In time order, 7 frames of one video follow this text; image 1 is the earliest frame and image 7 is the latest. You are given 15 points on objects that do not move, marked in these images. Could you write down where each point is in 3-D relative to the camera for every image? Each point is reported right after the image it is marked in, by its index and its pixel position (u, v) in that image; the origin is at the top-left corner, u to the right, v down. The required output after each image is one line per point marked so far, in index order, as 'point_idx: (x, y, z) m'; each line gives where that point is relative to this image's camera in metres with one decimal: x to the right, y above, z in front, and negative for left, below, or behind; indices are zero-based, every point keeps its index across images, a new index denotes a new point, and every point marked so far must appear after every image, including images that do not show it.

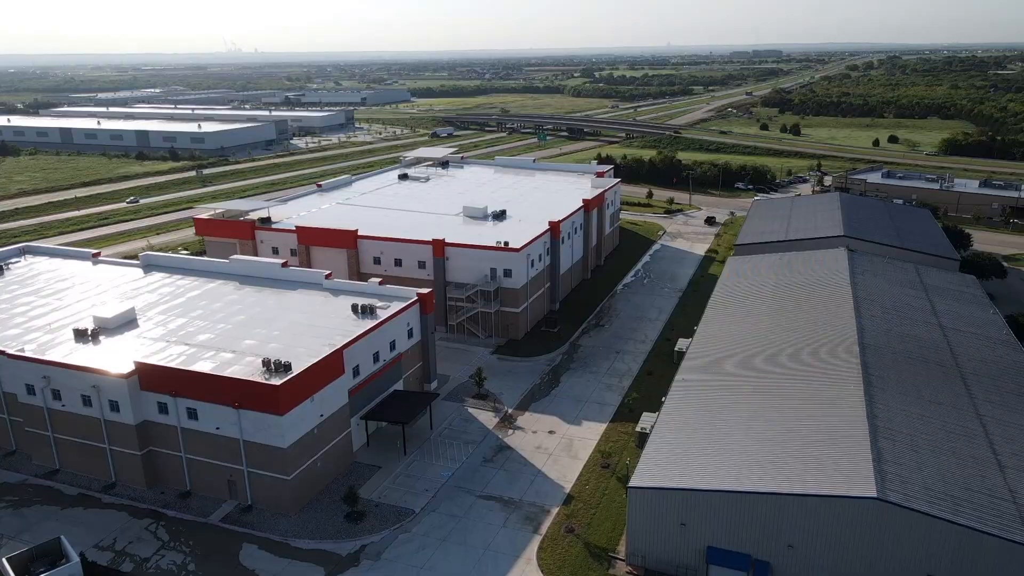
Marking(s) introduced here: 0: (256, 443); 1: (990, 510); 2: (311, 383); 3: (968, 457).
0: (-6.6, -4.0, +19.0) m
1: (+9.6, -4.4, +14.7) m
2: (-5.3, -2.5, +19.4) m
3: (+10.2, -3.8, +16.5) m
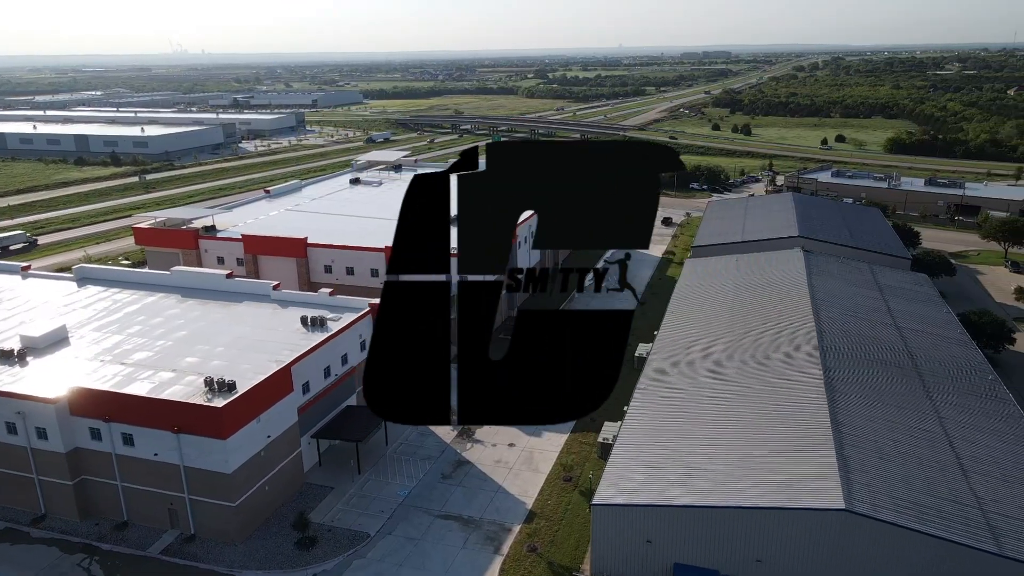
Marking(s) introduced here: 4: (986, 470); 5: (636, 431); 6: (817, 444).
0: (-7.7, -4.4, +17.9) m
1: (+8.8, -4.5, +14.5) m
2: (-6.4, -2.9, +18.3) m
3: (+9.3, -3.9, +16.4) m
4: (+10.5, -4.0, +16.3) m
5: (+3.2, -3.7, +18.8) m
6: (+6.8, -3.5, +16.5) m
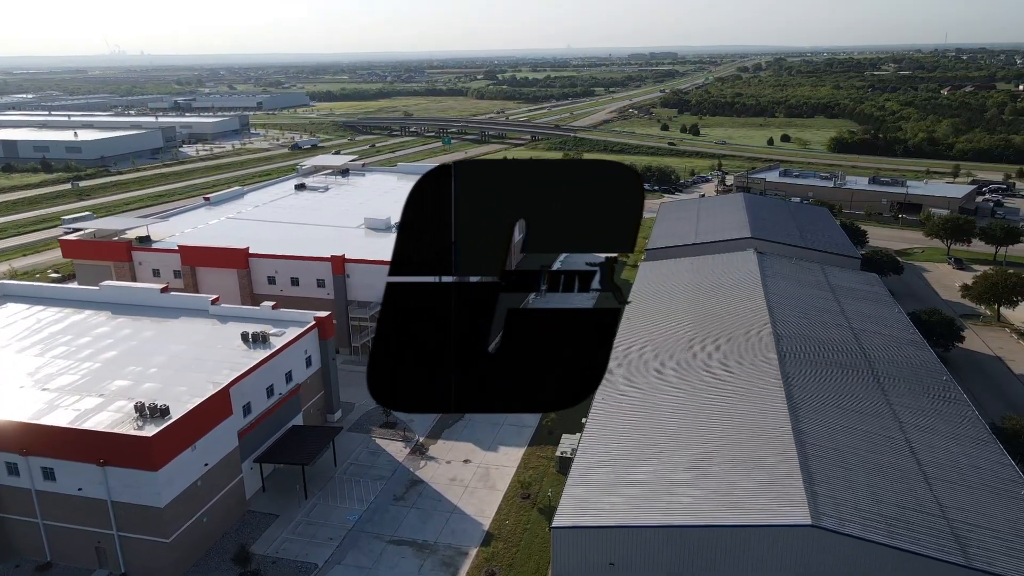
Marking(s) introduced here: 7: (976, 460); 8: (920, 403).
0: (-8.7, -4.9, +16.6) m
1: (+7.9, -4.6, +14.2) m
2: (-7.4, -3.3, +17.1) m
3: (+8.4, -4.0, +16.1) m
4: (+9.5, -4.1, +16.1) m
5: (+2.0, -3.9, +18.1) m
6: (+5.8, -3.7, +16.1) m
7: (+10.7, -4.0, +17.0) m
8: (+10.9, -3.1, +19.6) m
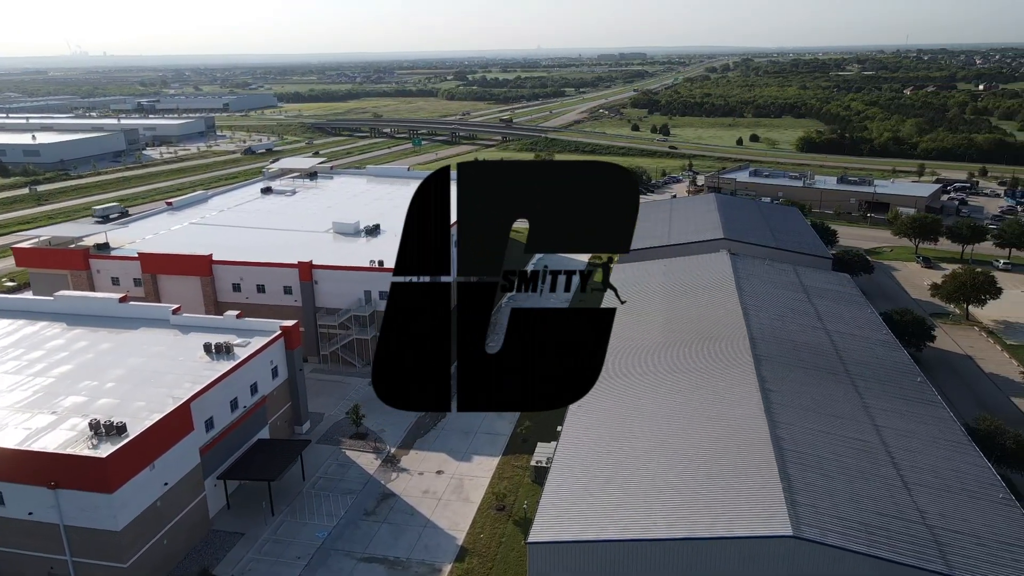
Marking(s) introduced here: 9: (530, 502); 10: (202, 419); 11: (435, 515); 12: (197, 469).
0: (-9.2, -5.1, +15.7) m
1: (+7.5, -4.7, +14.0) m
2: (-8.0, -3.5, +16.3) m
3: (+7.8, -4.0, +15.9) m
4: (+9.0, -4.2, +16.0) m
5: (+1.4, -4.1, +17.7) m
6: (+5.3, -3.8, +15.8) m
7: (+10.1, -4.0, +16.9) m
8: (+10.2, -3.1, +19.5) m
9: (+0.5, -5.8, +19.9) m
10: (-7.8, -3.3, +18.5) m
11: (-2.0, -6.0, +19.5) m
12: (-7.8, -4.5, +18.3) m
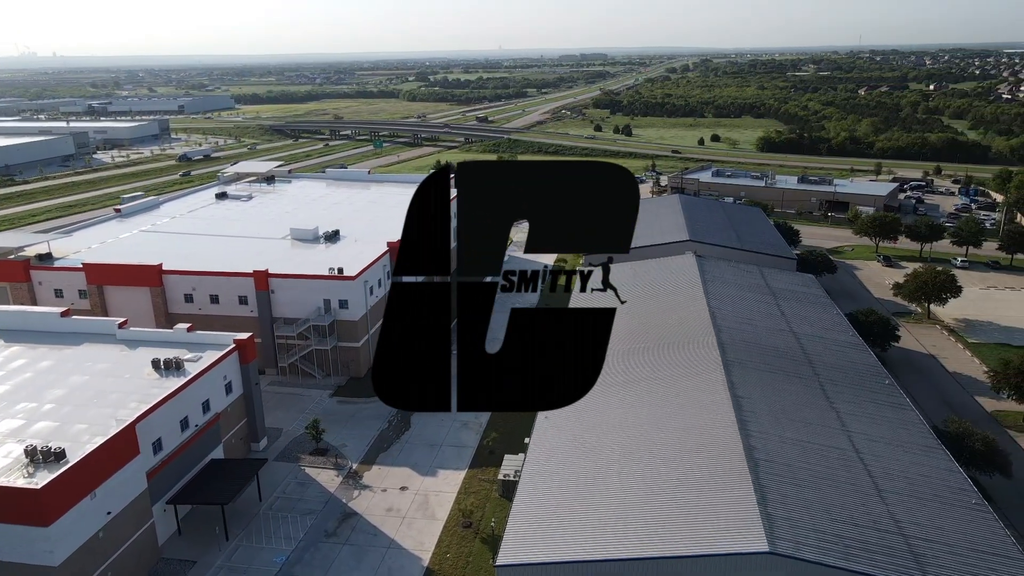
0: (-9.9, -5.5, +14.6) m
1: (+6.9, -4.8, +13.7) m
2: (-8.7, -3.9, +15.3) m
3: (+7.1, -4.2, +15.6) m
4: (+8.3, -4.3, +15.7) m
5: (+0.6, -4.3, +17.1) m
6: (+4.6, -3.9, +15.3) m
7: (+9.3, -4.1, +16.7) m
8: (+9.3, -3.2, +19.3) m
9: (-0.4, -6.0, +19.2) m
10: (-8.6, -3.6, +17.5) m
11: (-2.9, -6.3, +18.8) m
12: (-8.6, -4.8, +17.3) m
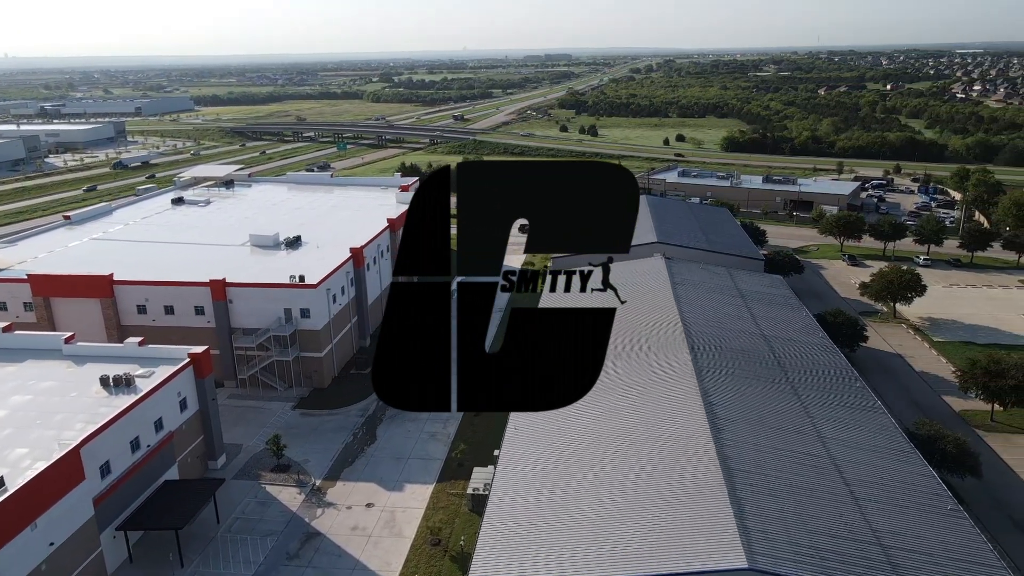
0: (-10.4, -5.8, +13.6) m
1: (+6.3, -4.9, +13.4) m
2: (-9.3, -4.2, +14.3) m
3: (+6.5, -4.3, +15.3) m
4: (+7.6, -4.4, +15.4) m
5: (0.0, -4.5, +16.5) m
6: (+4.0, -4.0, +14.9) m
7: (+8.7, -4.2, +16.5) m
8: (+8.5, -3.3, +19.1) m
9: (-1.1, -6.2, +18.6) m
10: (-9.3, -3.9, +16.5) m
11: (-3.6, -6.5, +18.0) m
12: (-9.3, -5.1, +16.3) m
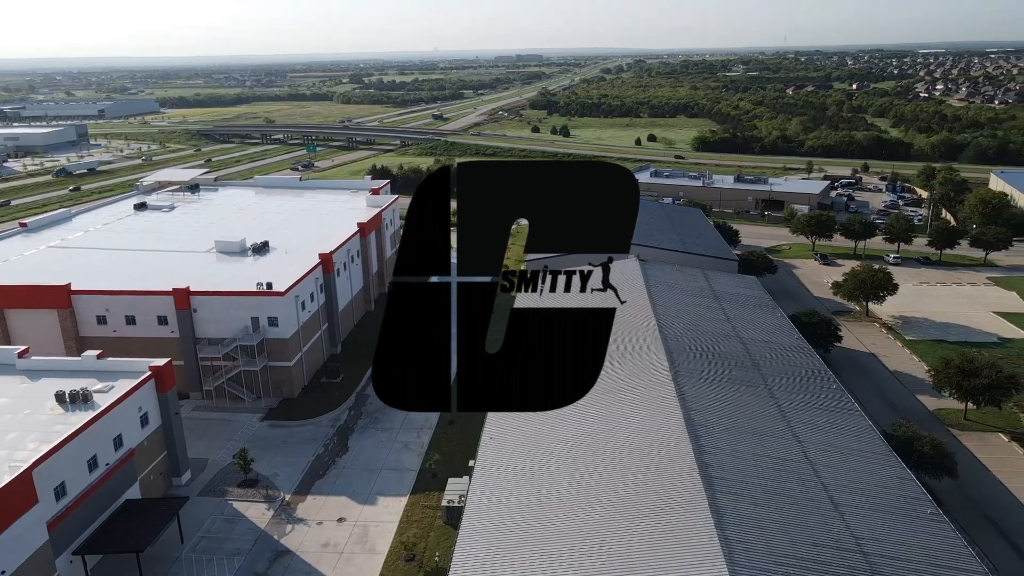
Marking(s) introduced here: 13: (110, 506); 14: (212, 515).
0: (-10.8, -6.1, +12.8) m
1: (+5.9, -5.0, +13.1) m
2: (-9.8, -4.5, +13.5) m
3: (+6.0, -4.3, +15.1) m
4: (+7.1, -4.4, +15.3) m
5: (-0.6, -4.6, +16.1) m
6: (+3.5, -4.2, +14.6) m
7: (+8.1, -4.2, +16.3) m
8: (+7.8, -3.3, +18.9) m
9: (-1.7, -6.4, +18.1) m
10: (-9.8, -4.2, +15.7) m
11: (-4.2, -6.7, +17.4) m
12: (-9.8, -5.4, +15.5) m
13: (-9.7, -5.3, +17.9) m
14: (-8.0, -6.0, +19.6) m
